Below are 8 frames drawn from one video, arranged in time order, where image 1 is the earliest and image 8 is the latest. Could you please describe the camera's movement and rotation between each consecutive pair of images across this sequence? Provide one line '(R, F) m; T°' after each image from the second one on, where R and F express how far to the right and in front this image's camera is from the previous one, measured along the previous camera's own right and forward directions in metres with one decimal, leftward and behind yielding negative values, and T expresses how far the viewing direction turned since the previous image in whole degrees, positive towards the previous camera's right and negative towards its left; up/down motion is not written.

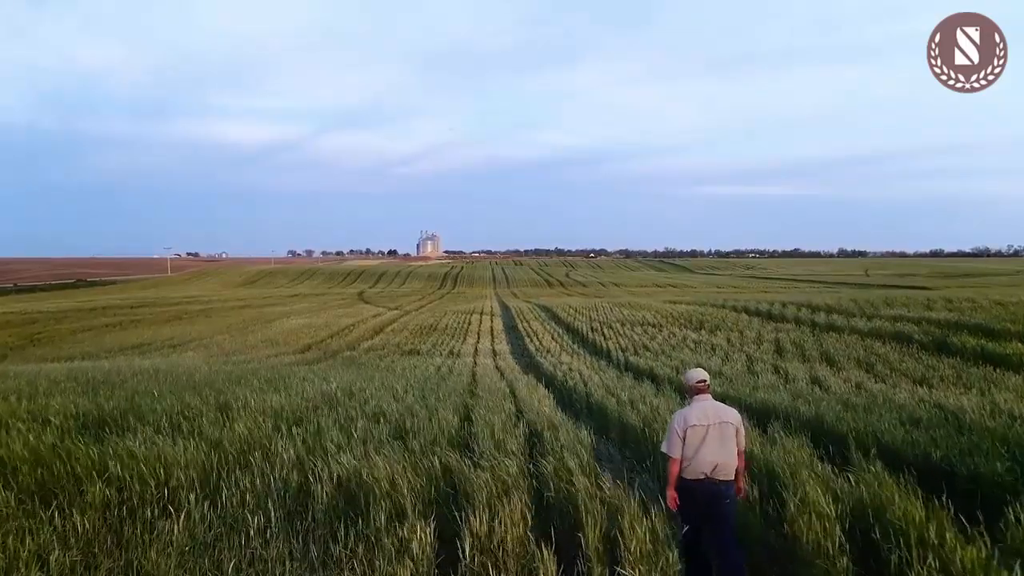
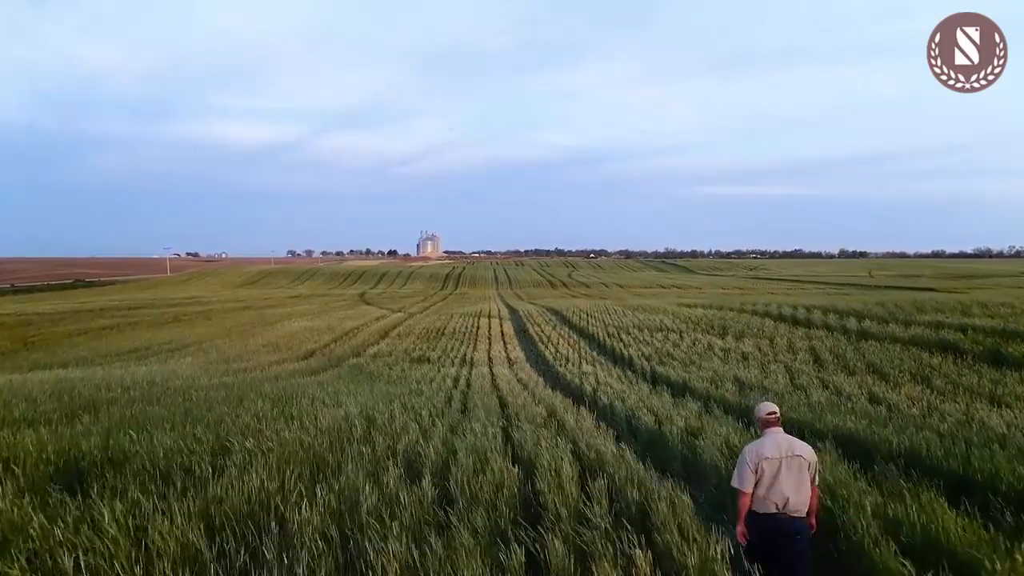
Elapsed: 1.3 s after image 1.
(-0.2, +0.4) m; 0°
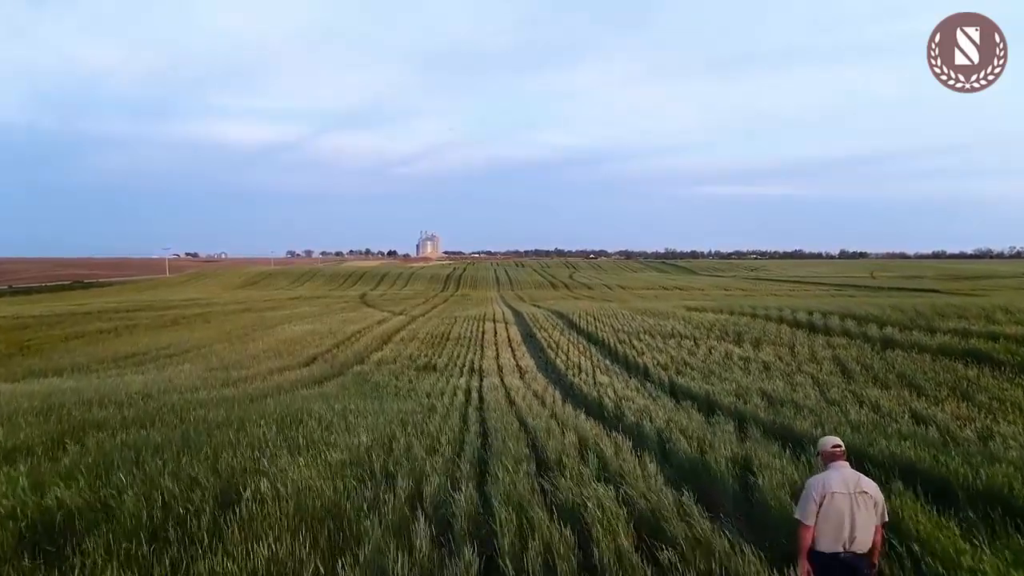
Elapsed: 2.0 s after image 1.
(-0.1, +0.3) m; 0°
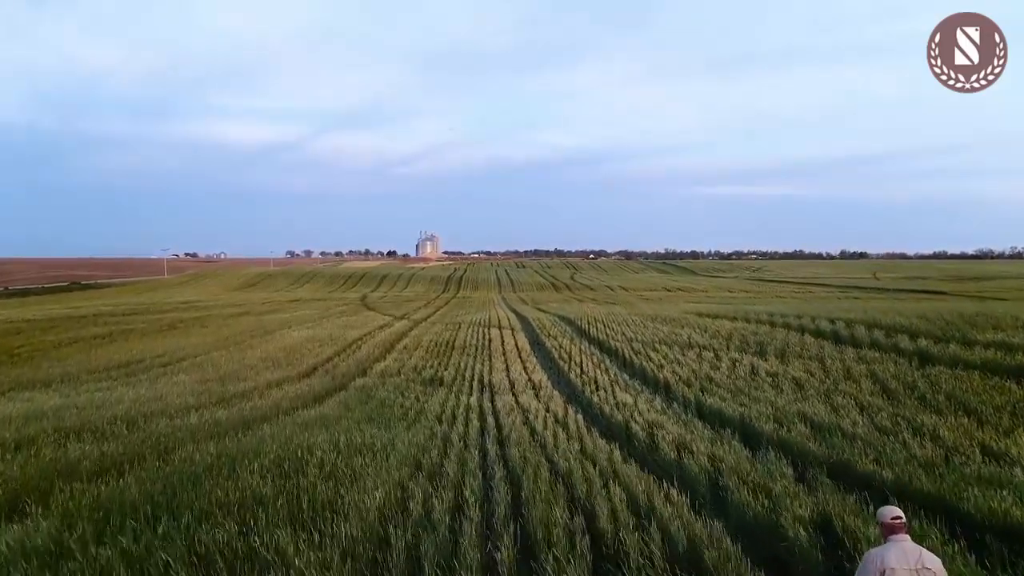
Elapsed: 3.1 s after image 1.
(-0.2, +0.4) m; 0°
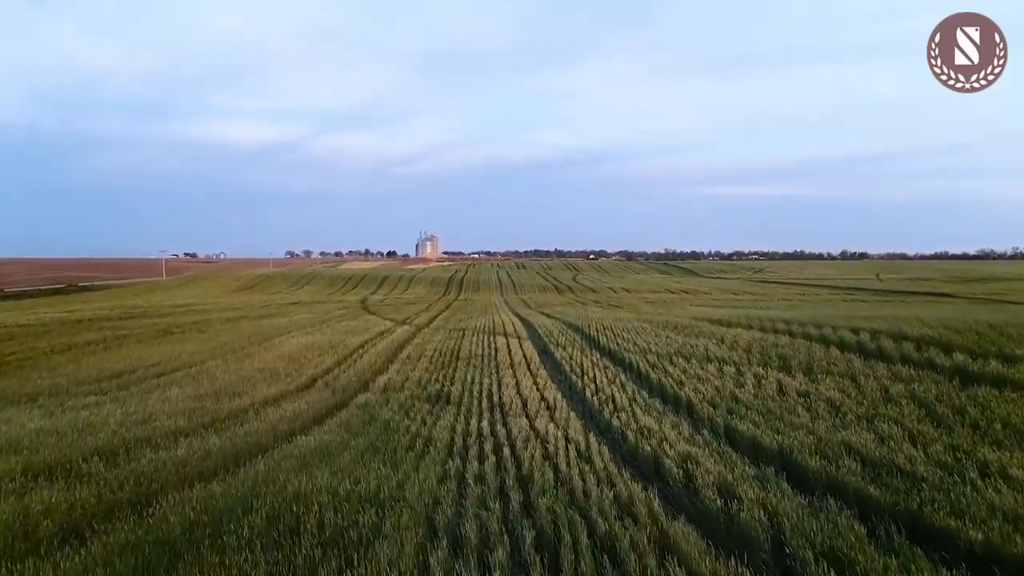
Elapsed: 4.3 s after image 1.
(-0.1, +0.4) m; 0°
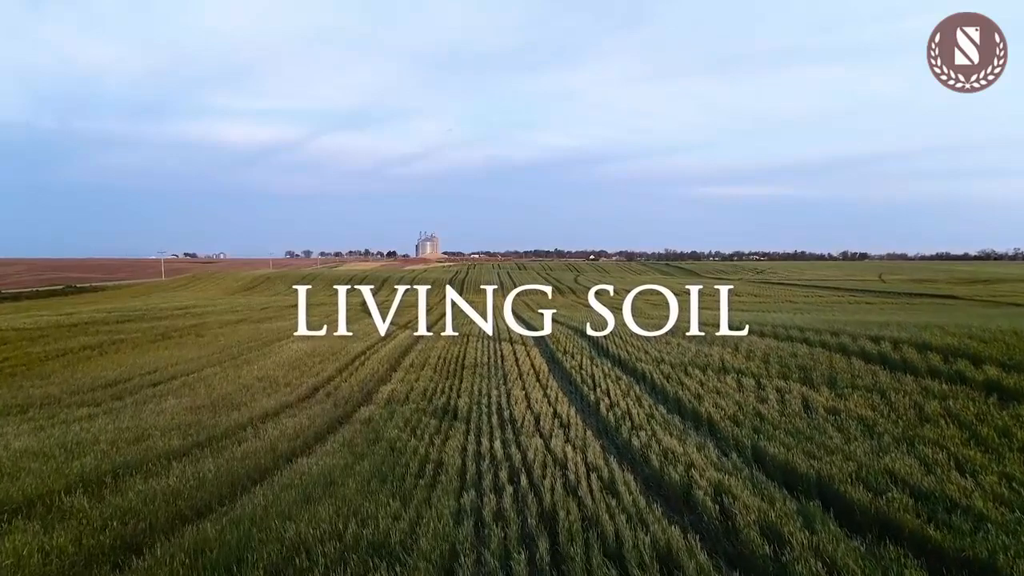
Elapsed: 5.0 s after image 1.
(-0.1, +0.3) m; 0°
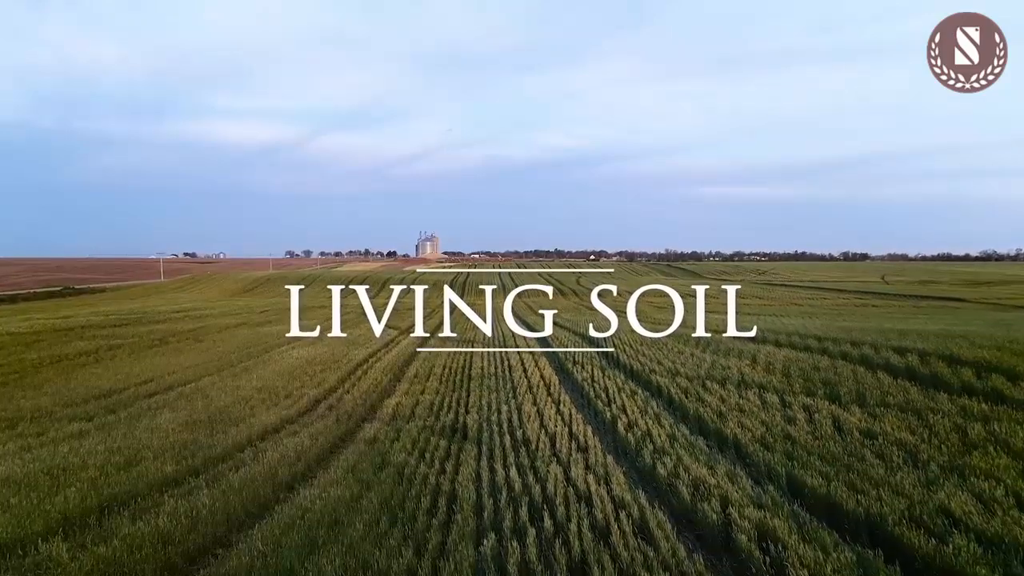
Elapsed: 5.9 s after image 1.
(-0.2, +0.4) m; 0°
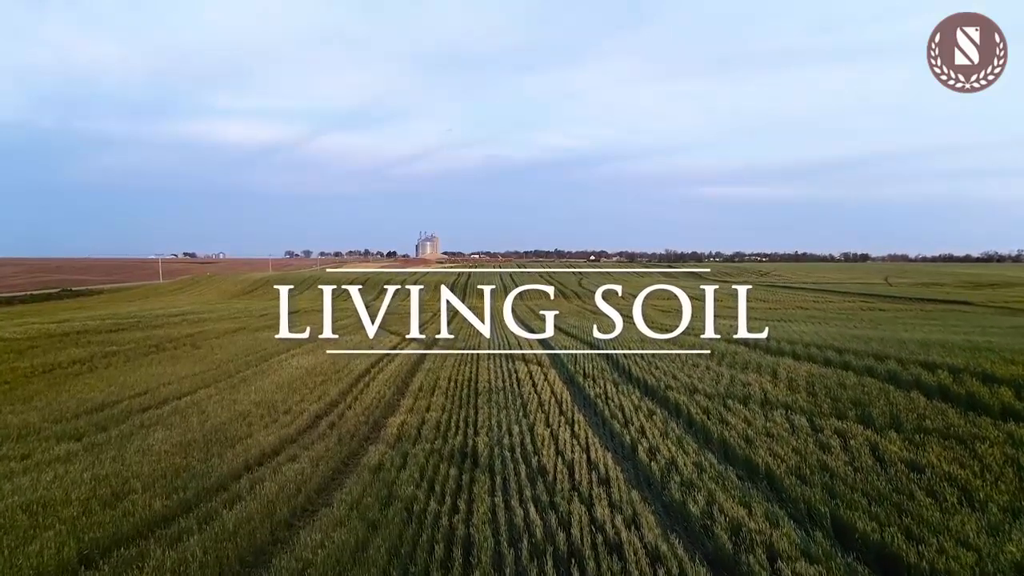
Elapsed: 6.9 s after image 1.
(-0.2, +0.4) m; 0°
